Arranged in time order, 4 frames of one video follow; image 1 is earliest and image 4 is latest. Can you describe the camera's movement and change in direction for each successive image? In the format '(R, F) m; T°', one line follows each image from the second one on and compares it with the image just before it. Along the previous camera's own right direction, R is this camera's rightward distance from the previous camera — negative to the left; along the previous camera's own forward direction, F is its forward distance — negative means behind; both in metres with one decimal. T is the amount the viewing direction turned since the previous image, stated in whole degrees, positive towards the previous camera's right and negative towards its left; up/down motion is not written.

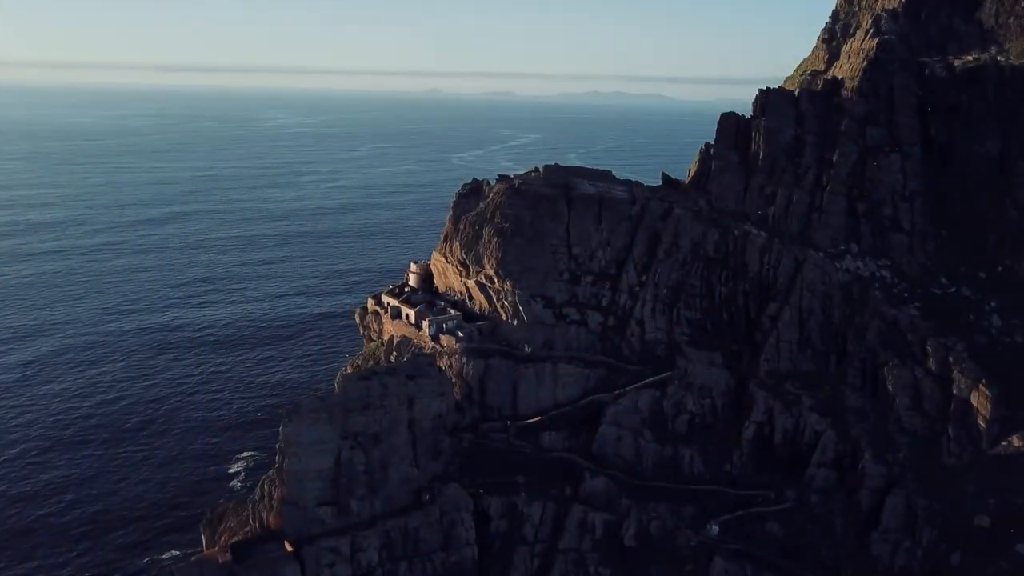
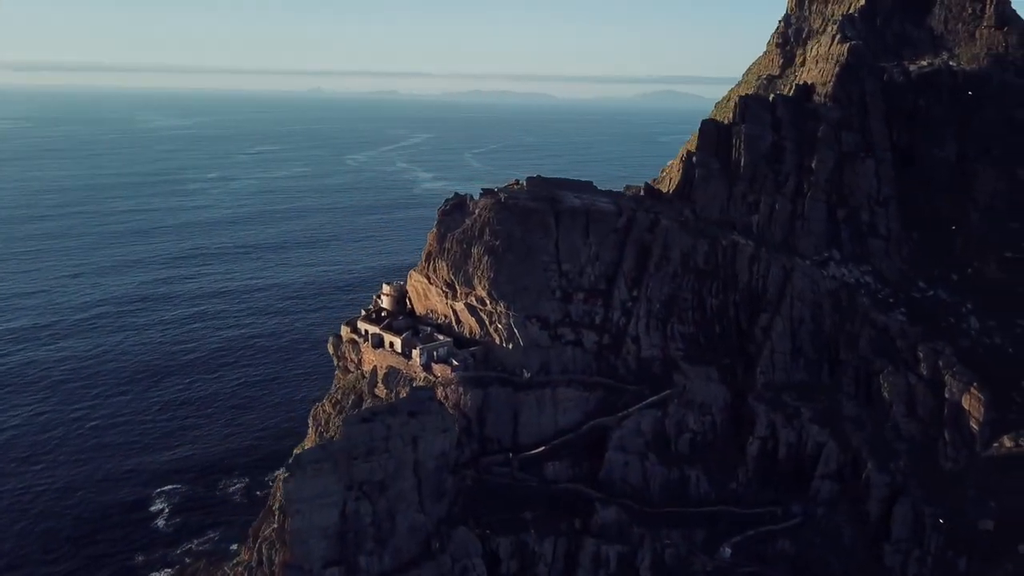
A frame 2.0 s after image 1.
(-37.5, +33.4) m; +12°
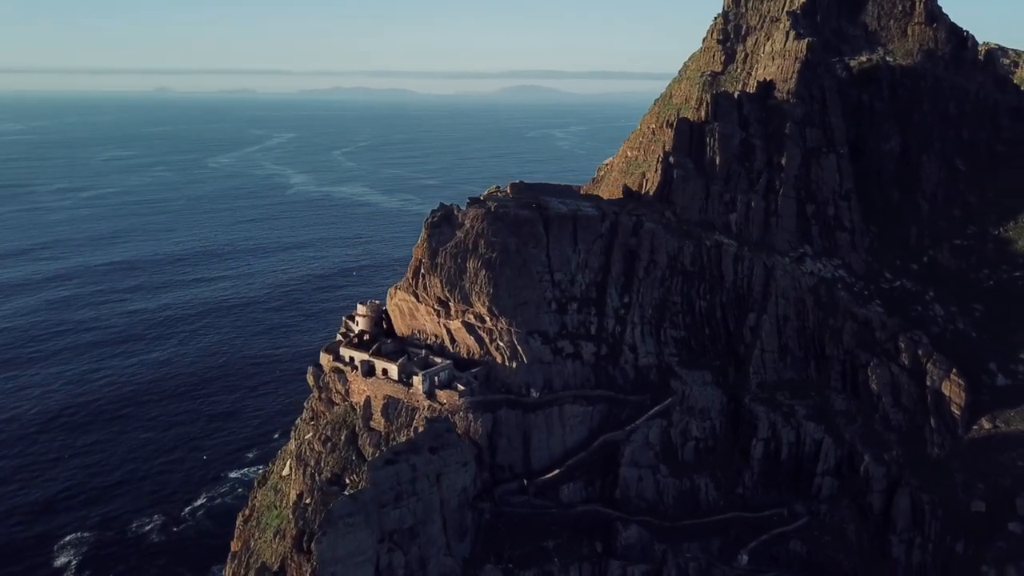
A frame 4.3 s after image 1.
(-27.6, +13.3) m; +9°
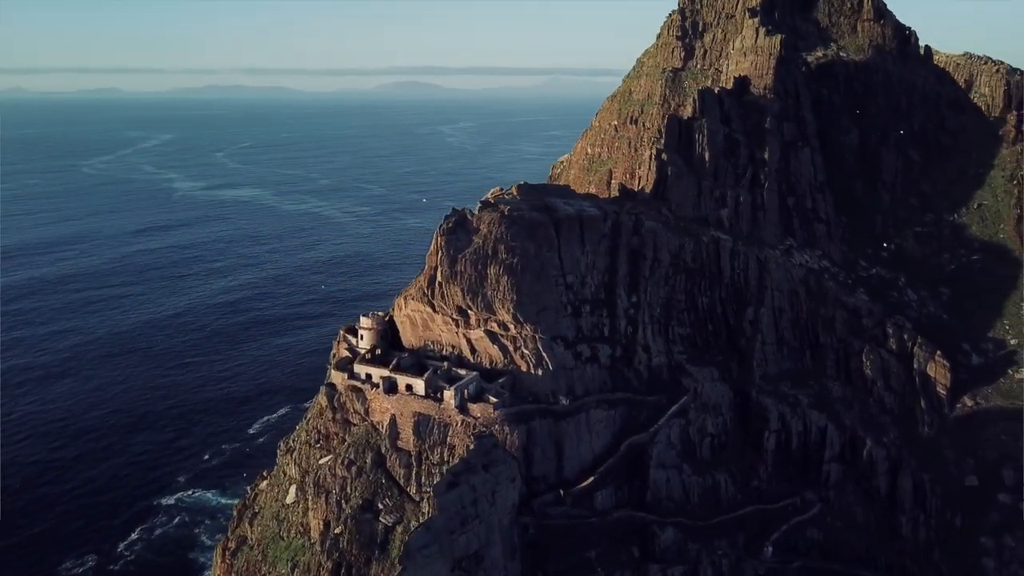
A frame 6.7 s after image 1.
(-27.3, +7.4) m; +7°
